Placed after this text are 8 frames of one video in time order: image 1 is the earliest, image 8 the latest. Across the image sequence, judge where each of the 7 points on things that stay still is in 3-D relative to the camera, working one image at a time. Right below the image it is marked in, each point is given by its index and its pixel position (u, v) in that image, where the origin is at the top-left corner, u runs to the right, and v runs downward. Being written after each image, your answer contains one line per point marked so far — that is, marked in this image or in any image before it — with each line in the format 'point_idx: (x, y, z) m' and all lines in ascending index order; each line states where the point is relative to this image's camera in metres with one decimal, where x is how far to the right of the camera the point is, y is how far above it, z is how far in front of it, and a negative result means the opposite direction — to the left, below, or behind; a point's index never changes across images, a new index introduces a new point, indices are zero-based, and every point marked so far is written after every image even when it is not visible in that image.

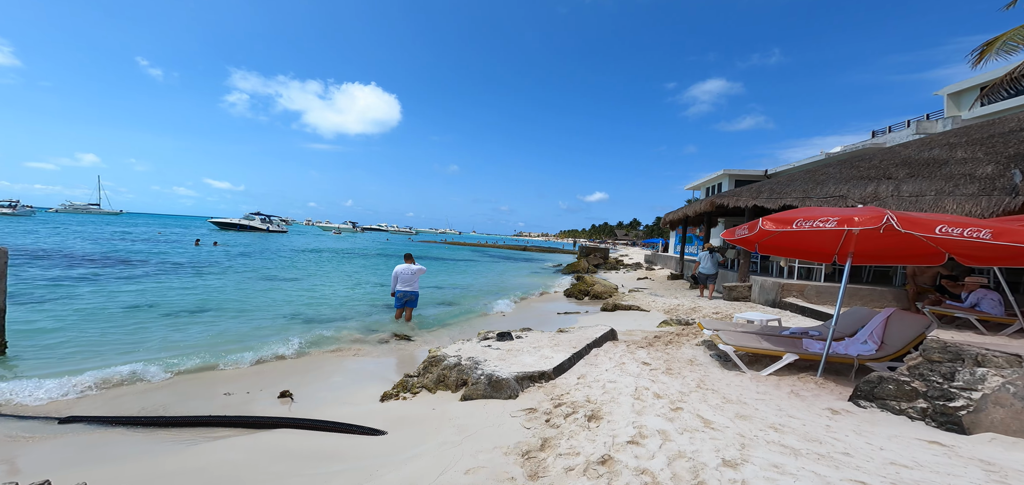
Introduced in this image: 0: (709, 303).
0: (+4.8, -1.5, +10.8) m
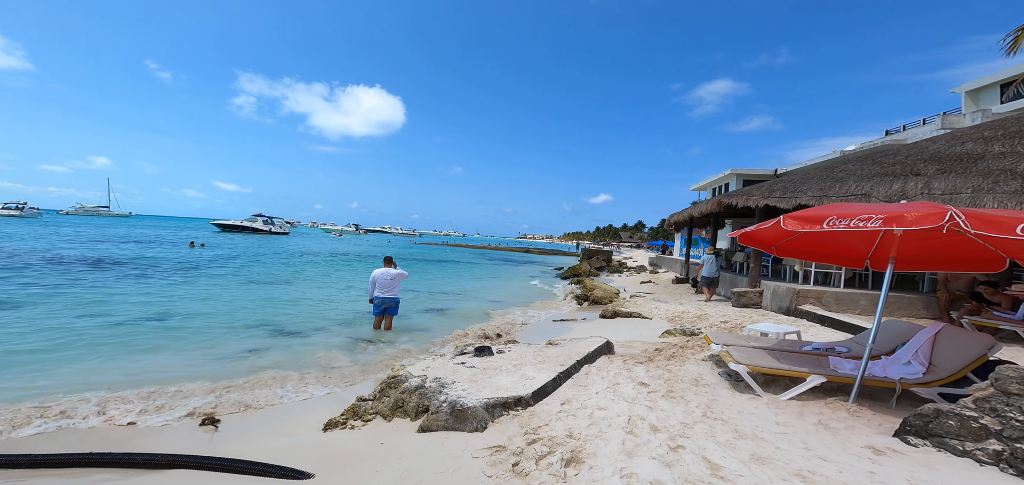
0: (+4.6, -1.5, +9.8) m
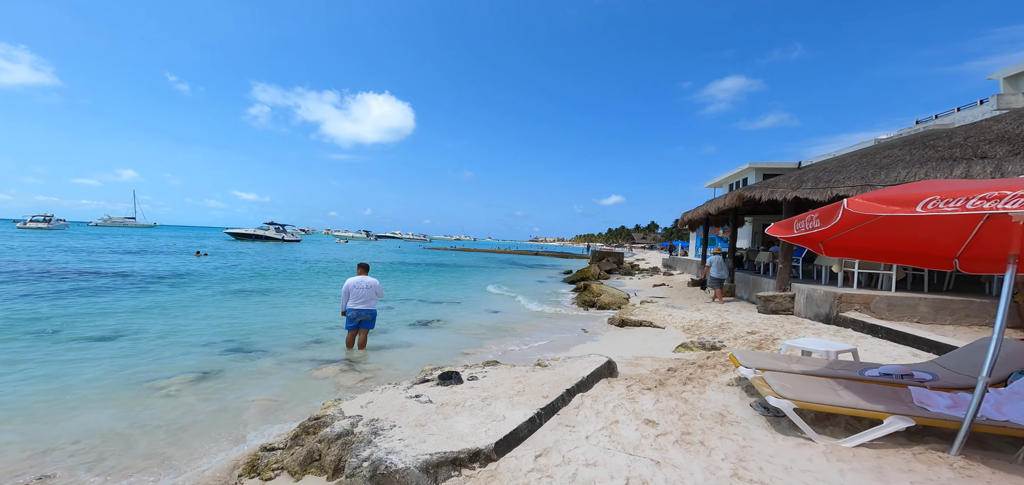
0: (+4.3, -1.5, +8.4) m
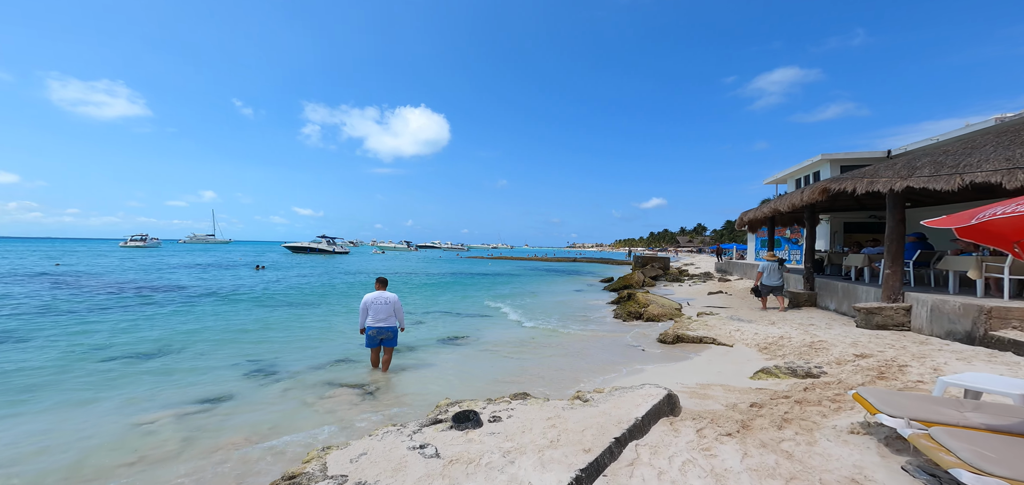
0: (+4.9, -1.4, +6.7) m
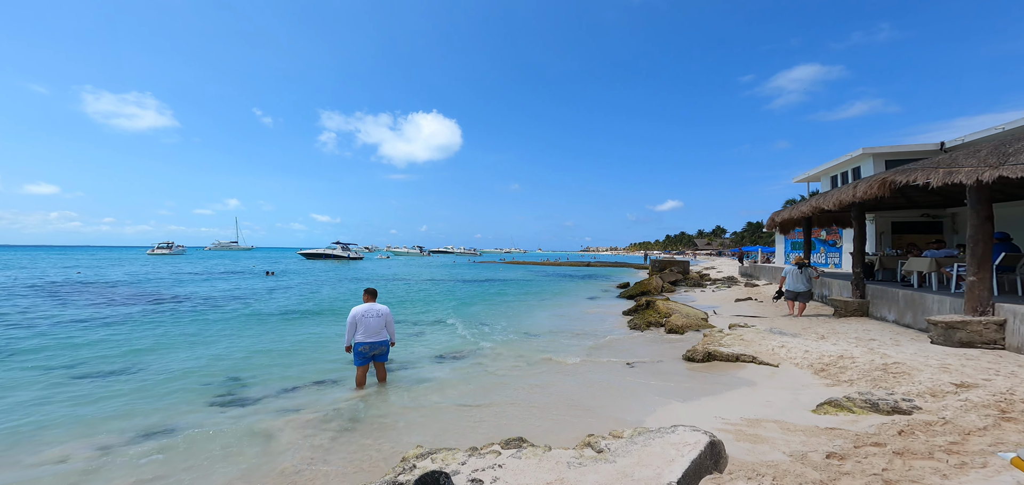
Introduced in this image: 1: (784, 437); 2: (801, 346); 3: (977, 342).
0: (+4.9, -1.4, +5.4) m
1: (+2.5, -1.8, +4.1) m
2: (+4.5, -1.6, +6.9) m
3: (+5.7, -1.2, +5.3) m
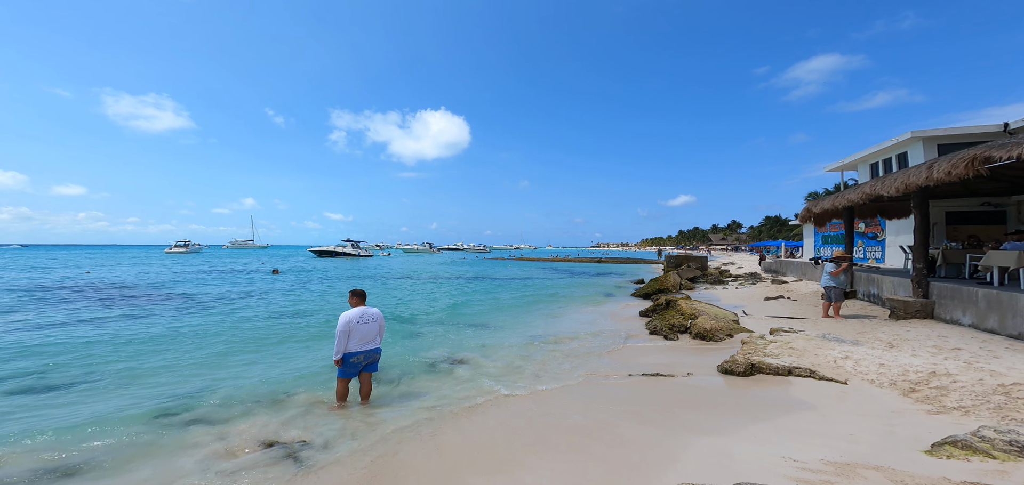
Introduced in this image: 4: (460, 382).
0: (+4.9, -1.2, +4.1) m
1: (+2.5, -1.7, +2.8) m
2: (+4.5, -1.5, +5.6) m
3: (+5.7, -1.1, +4.0) m
4: (-0.8, -2.3, +7.0) m
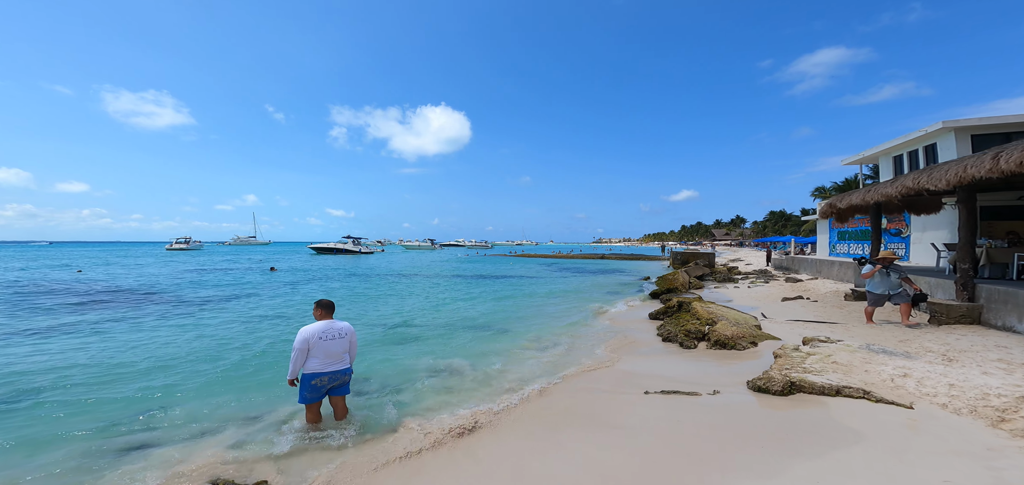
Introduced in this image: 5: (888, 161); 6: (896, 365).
0: (+4.9, -1.3, +3.3) m
1: (+2.5, -1.7, +2.1) m
2: (+4.6, -1.4, +4.8) m
3: (+5.7, -1.1, +3.2) m
4: (-0.8, -2.3, +6.2) m
5: (+12.6, +2.8, +14.8) m
6: (+4.6, -1.4, +5.3) m
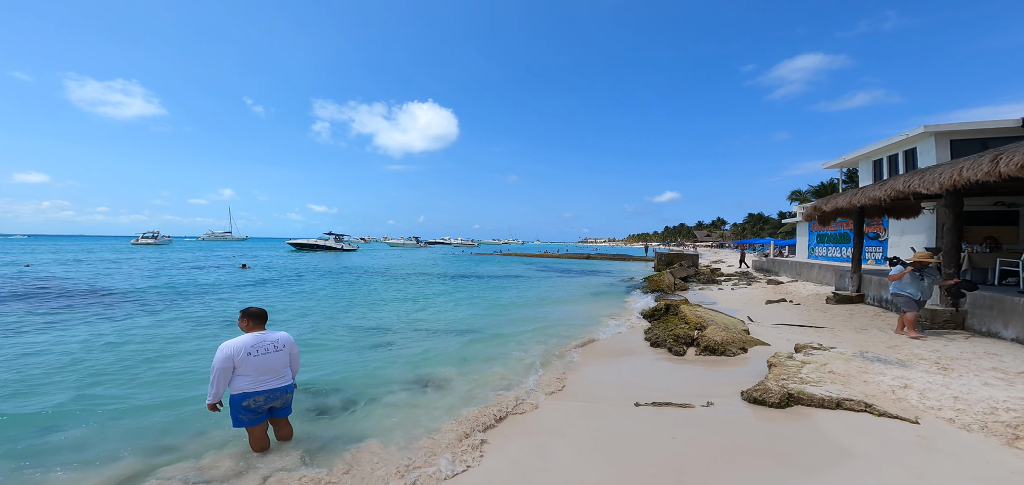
0: (+4.8, -1.3, +3.1) m
1: (+2.5, -1.8, +1.8) m
2: (+4.4, -1.5, +4.6) m
3: (+5.7, -1.2, +3.1) m
4: (-1.0, -2.3, +5.8) m
5: (+12.1, +2.7, +15.0) m
6: (+4.4, -1.5, +5.1) m
